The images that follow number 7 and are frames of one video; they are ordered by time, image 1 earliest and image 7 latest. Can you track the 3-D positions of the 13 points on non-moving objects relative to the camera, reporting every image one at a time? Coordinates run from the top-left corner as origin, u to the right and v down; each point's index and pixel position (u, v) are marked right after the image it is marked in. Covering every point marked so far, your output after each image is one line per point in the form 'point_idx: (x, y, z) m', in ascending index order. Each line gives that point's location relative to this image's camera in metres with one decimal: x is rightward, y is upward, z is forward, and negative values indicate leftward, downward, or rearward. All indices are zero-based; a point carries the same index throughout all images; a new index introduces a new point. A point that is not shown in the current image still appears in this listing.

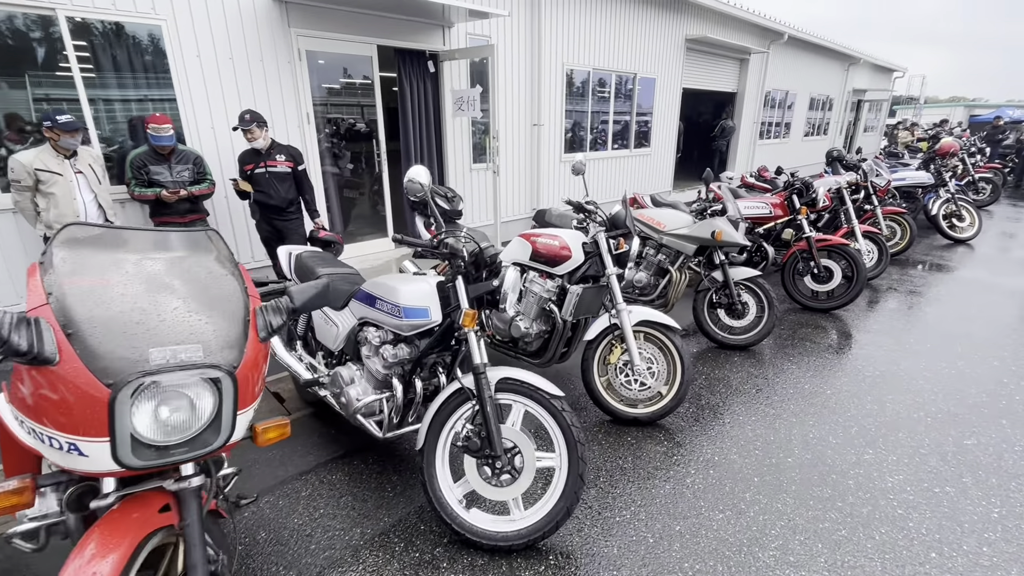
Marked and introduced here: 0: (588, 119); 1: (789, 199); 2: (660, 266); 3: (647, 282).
0: (+1.3, +2.9, +8.2) m
1: (+2.7, +0.9, +4.7) m
2: (+1.2, +0.2, +4.0) m
3: (+1.1, 0.0, +4.0) m
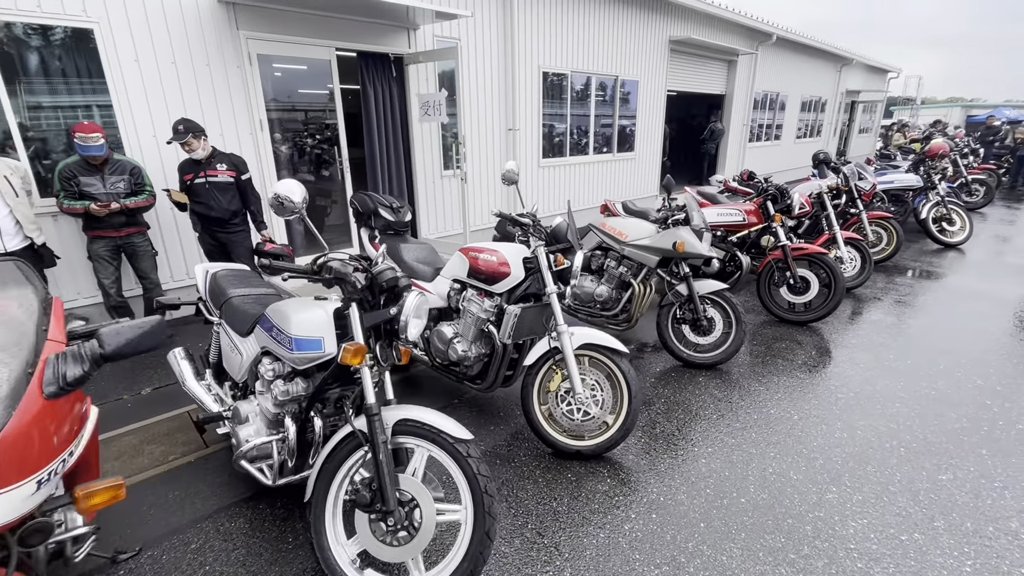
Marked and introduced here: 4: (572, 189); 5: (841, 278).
0: (+0.9, +2.7, +8.0) m
1: (+2.3, +0.8, +4.5) m
2: (+0.8, +0.1, +3.7) m
3: (+0.7, -0.1, +3.8) m
4: (+1.0, +1.7, +8.3) m
5: (+2.8, +0.1, +4.1) m
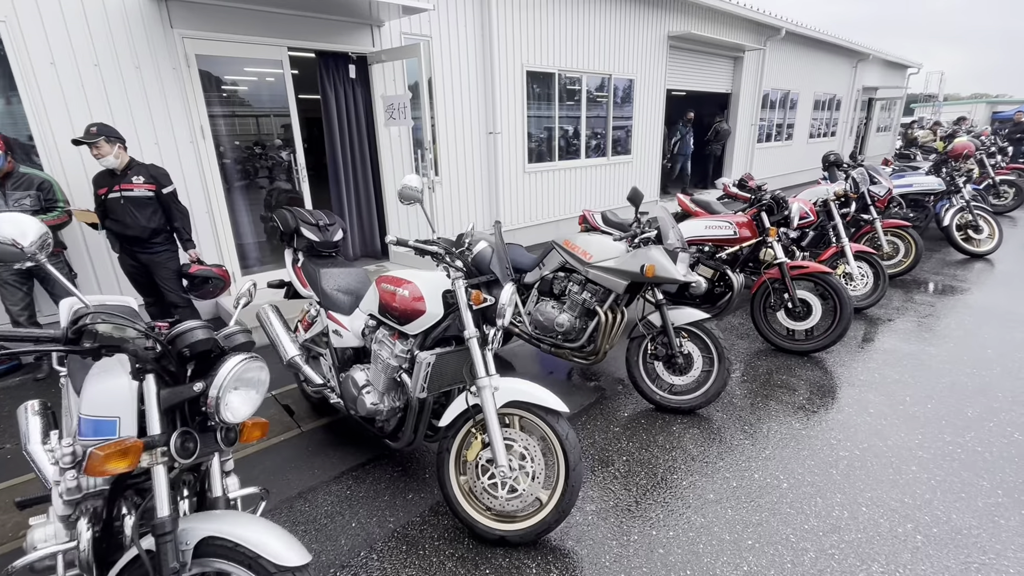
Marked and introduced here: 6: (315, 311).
0: (+0.7, +2.5, +7.5) m
1: (+2.0, +0.6, +3.9) m
2: (+0.5, -0.1, +3.2) m
3: (+0.4, -0.3, +3.2) m
4: (+0.8, +1.5, +7.8) m
5: (+2.5, -0.1, +3.6) m
6: (-1.2, -0.1, +2.8) m
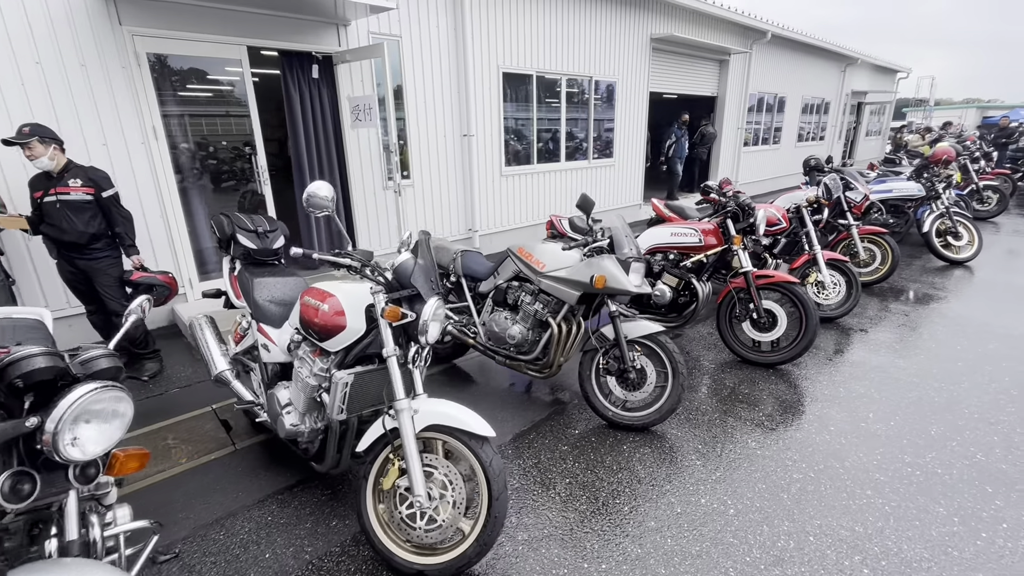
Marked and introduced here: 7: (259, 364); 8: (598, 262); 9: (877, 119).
0: (+0.3, +2.4, +7.4) m
1: (+1.6, +0.5, +3.8) m
2: (+0.2, -0.2, +3.1) m
3: (+0.1, -0.3, +3.1) m
4: (+0.4, +1.4, +7.7) m
5: (+2.1, -0.2, +3.4) m
6: (-1.5, -0.2, +2.7) m
7: (-1.3, -0.4, +2.6) m
8: (+0.5, +0.2, +2.8) m
9: (+14.9, +6.9, +19.7) m
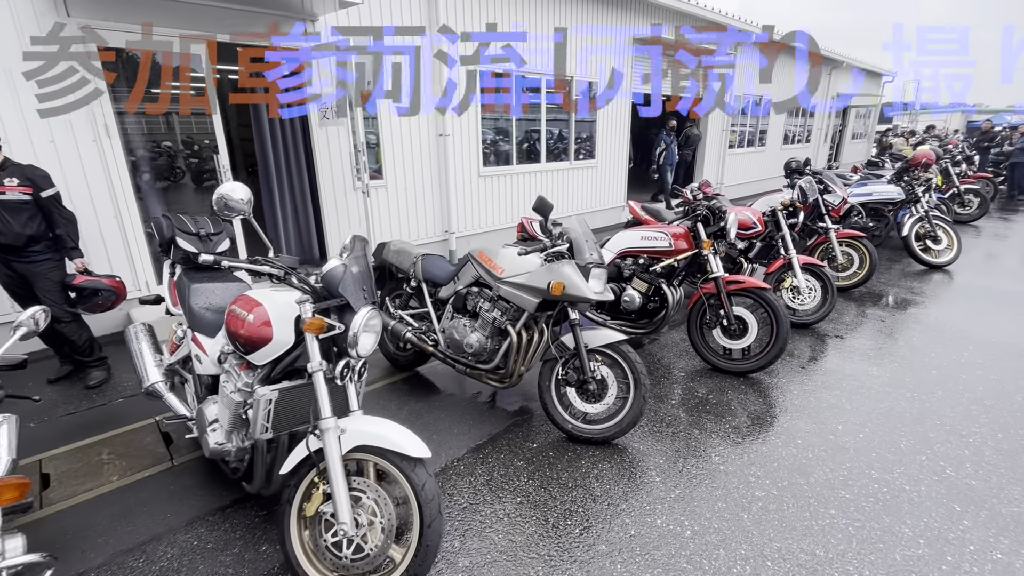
0: (0.0, +2.4, +7.2) m
1: (+1.4, +0.5, +3.7) m
2: (-0.1, -0.2, +3.0) m
3: (-0.2, -0.4, +3.0) m
4: (+0.1, +1.4, +7.5) m
5: (+1.9, -0.2, +3.3) m
6: (-1.7, -0.2, +2.5) m
7: (-1.6, -0.4, +2.4) m
8: (+0.3, +0.1, +2.7) m
9: (+14.3, +6.8, +19.8) m
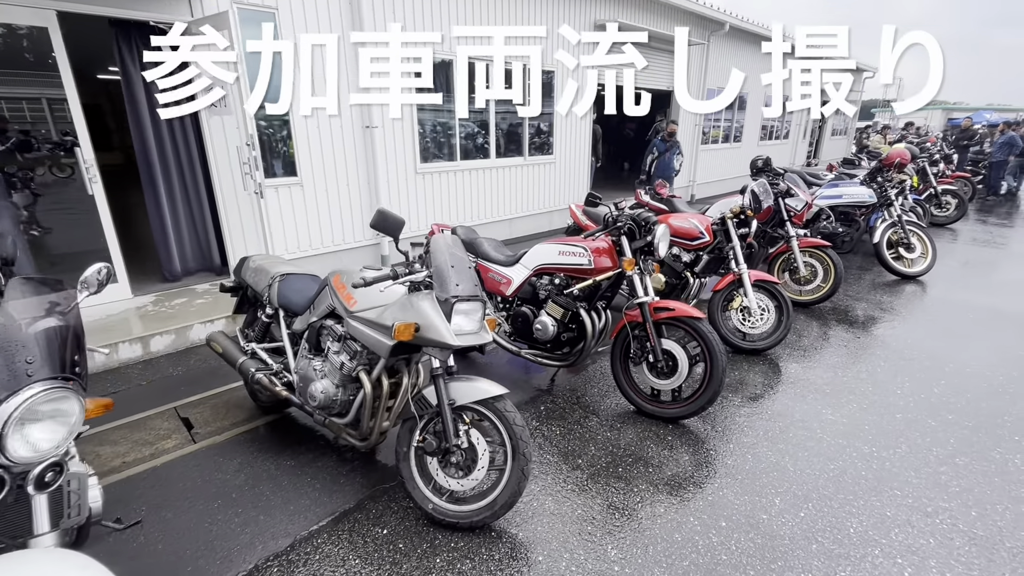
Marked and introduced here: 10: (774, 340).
0: (-0.8, +2.3, +6.6) m
1: (+0.7, +0.3, +3.1) m
2: (-0.8, -0.4, +2.3) m
3: (-0.9, -0.5, +2.3) m
4: (-0.7, +1.3, +6.9) m
5: (+1.2, -0.4, +2.7) m
6: (-2.4, -0.4, +1.9) m
7: (-2.3, -0.6, +1.8) m
8: (-0.4, -0.1, +2.1) m
9: (+13.3, +6.8, +19.5) m
10: (+2.0, -0.4, +3.7) m
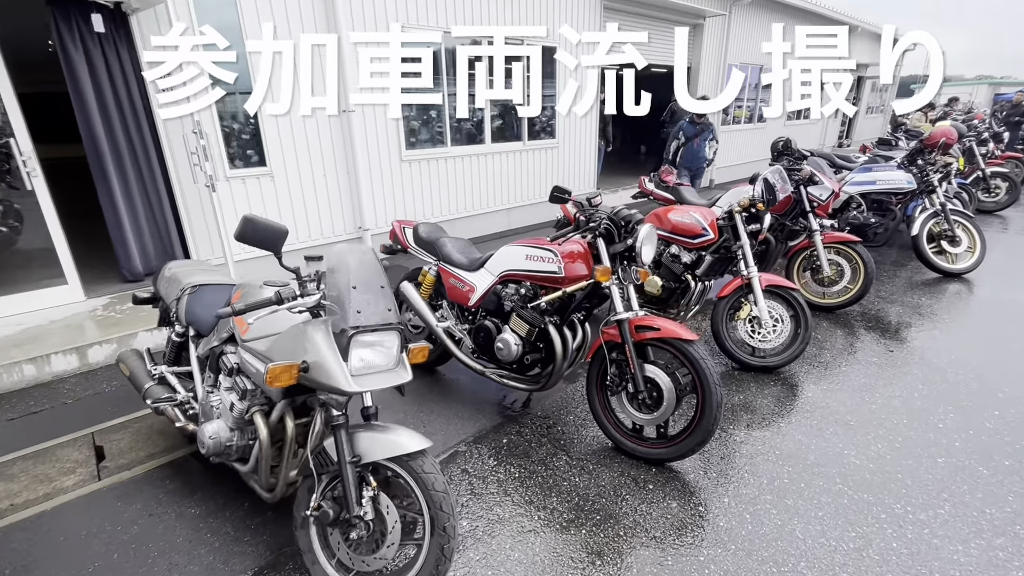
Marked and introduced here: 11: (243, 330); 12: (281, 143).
0: (-0.9, +2.3, +6.0) m
1: (+0.5, +0.2, +2.5) m
2: (-1.0, -0.5, +1.9) m
3: (-1.1, -0.6, +1.9) m
4: (-0.7, +1.3, +6.4) m
5: (+0.9, -0.5, +2.2) m
6: (-2.7, -0.5, +1.5) m
7: (-2.5, -0.7, +1.4) m
8: (-0.7, -0.1, +1.6) m
9: (+13.7, +7.2, +18.2) m
10: (+1.8, -0.4, +3.1) m
11: (-1.0, -0.2, +1.8) m
12: (-2.3, +1.4, +4.8) m
